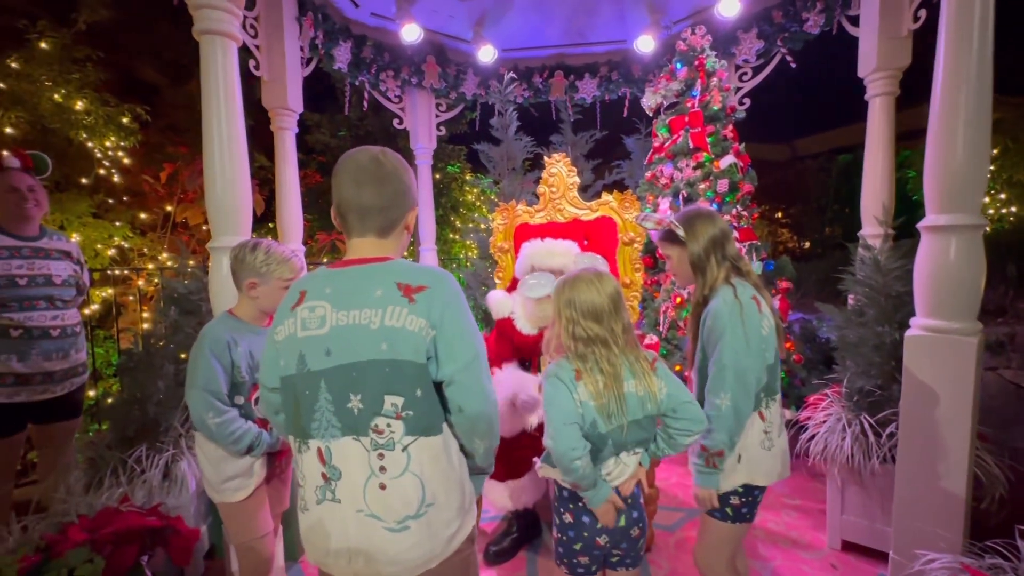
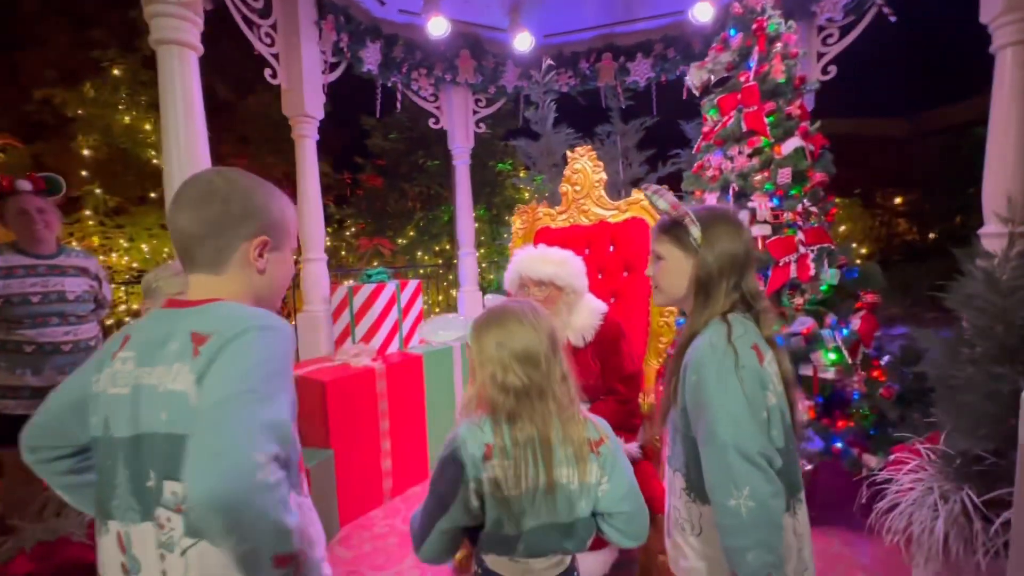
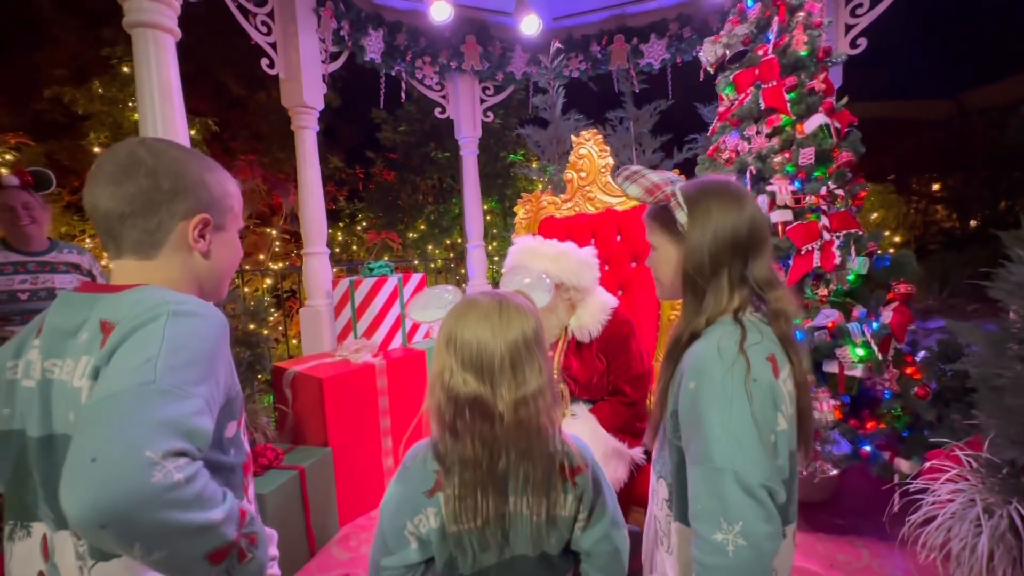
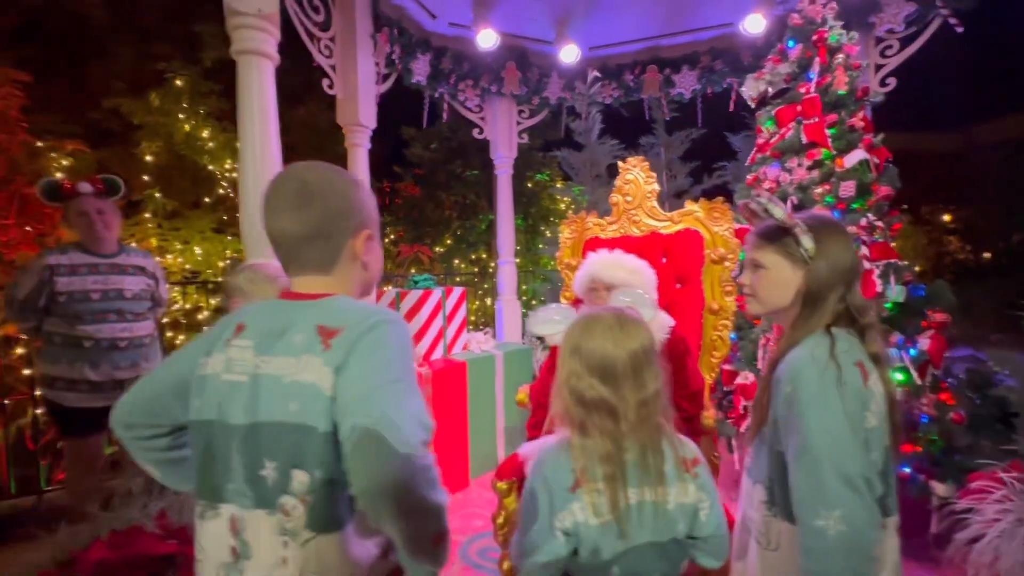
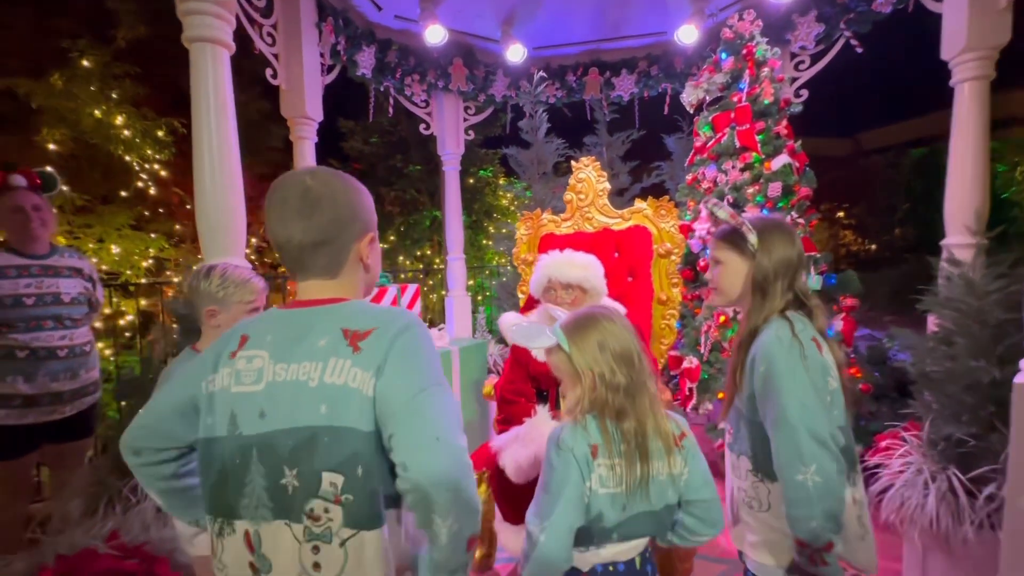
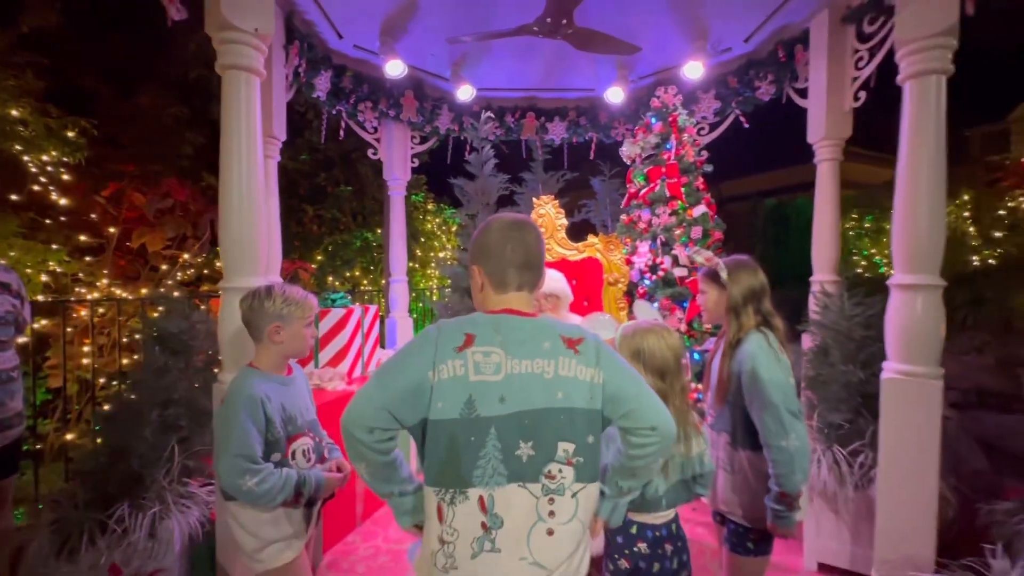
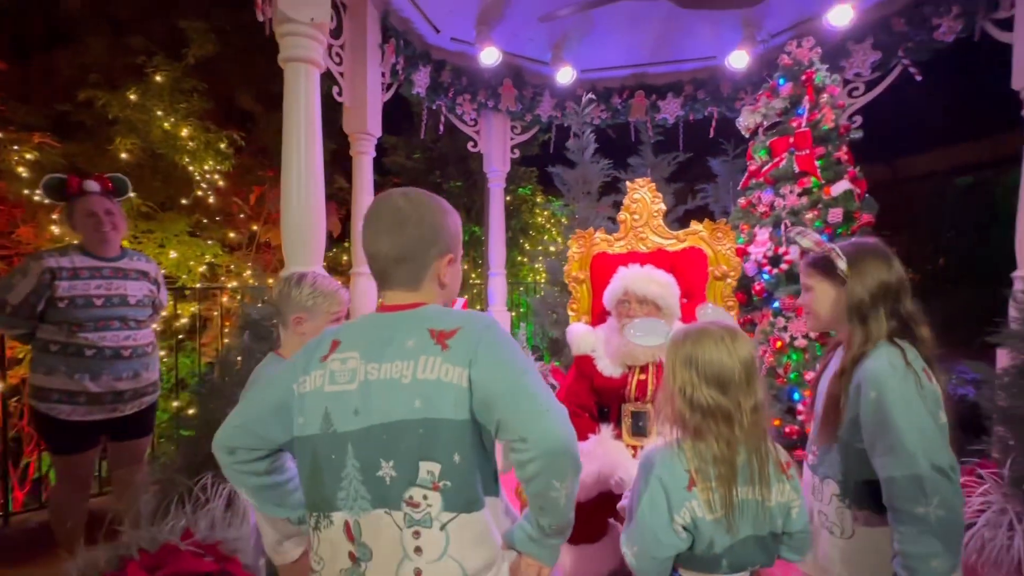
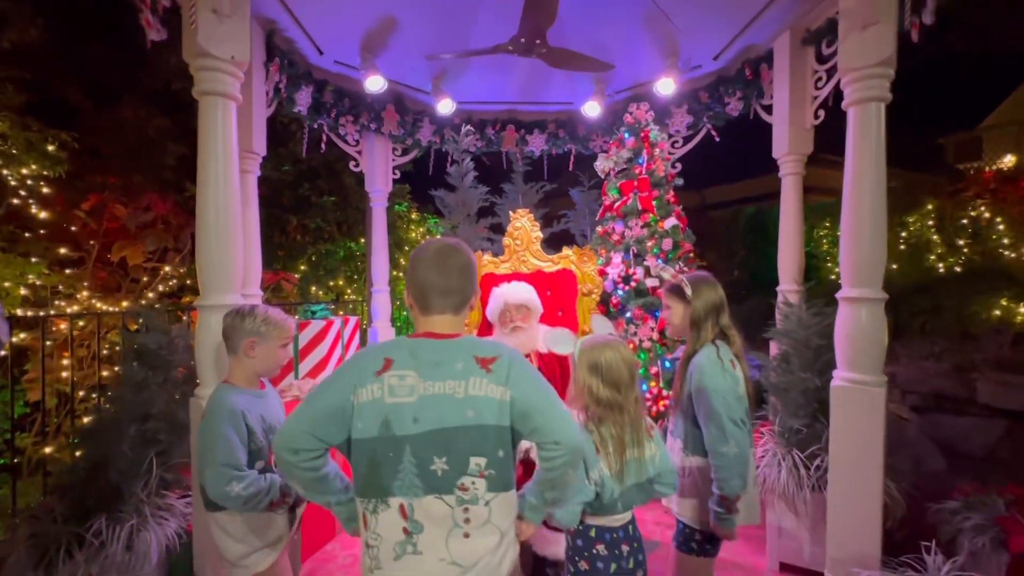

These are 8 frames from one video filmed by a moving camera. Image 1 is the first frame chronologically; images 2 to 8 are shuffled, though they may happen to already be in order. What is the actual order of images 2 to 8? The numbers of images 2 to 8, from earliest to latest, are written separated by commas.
5, 2, 3, 4, 7, 6, 8
